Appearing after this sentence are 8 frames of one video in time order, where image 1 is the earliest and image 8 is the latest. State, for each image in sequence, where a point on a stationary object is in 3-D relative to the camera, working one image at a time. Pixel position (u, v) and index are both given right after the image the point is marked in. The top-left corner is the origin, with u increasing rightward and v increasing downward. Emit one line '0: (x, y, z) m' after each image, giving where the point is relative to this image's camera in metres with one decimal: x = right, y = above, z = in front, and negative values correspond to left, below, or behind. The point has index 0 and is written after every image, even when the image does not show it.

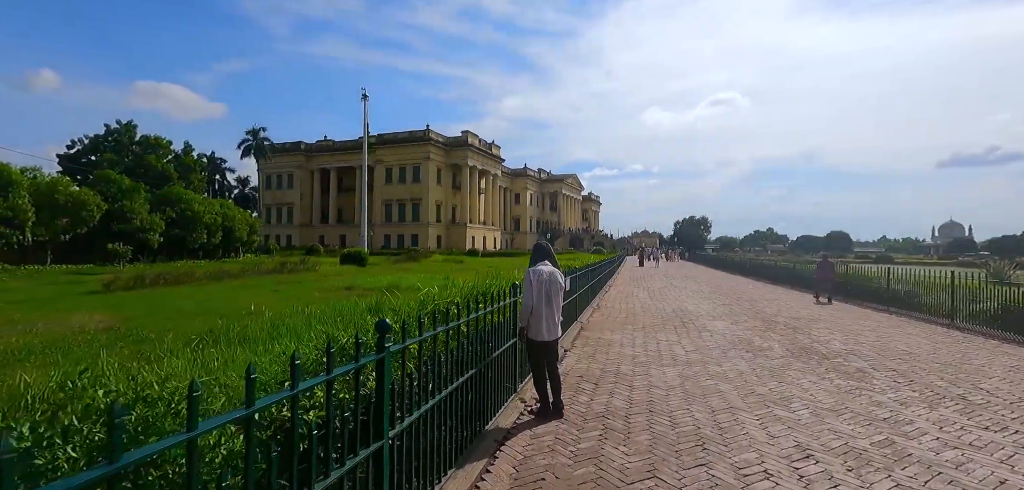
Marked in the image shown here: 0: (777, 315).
0: (+7.3, -1.9, +14.1) m
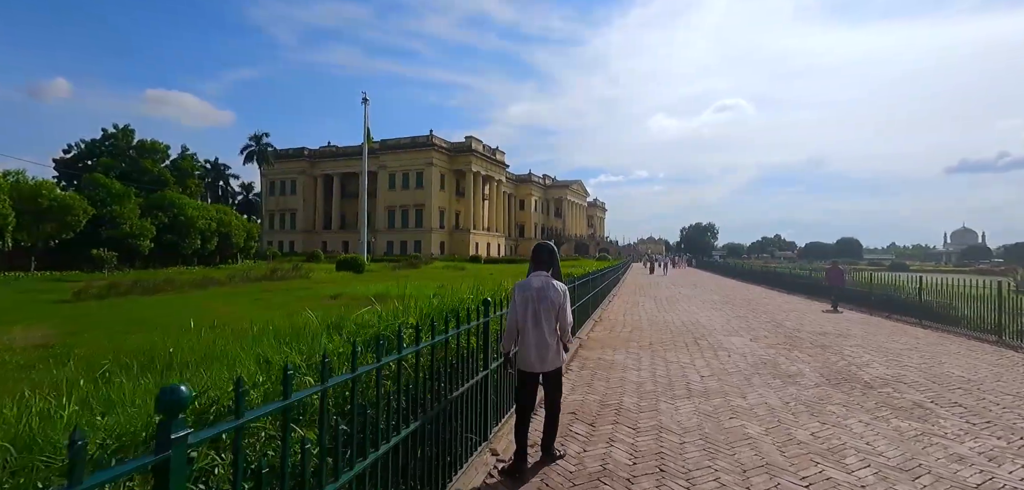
0: (+7.2, -2.1, +12.7) m
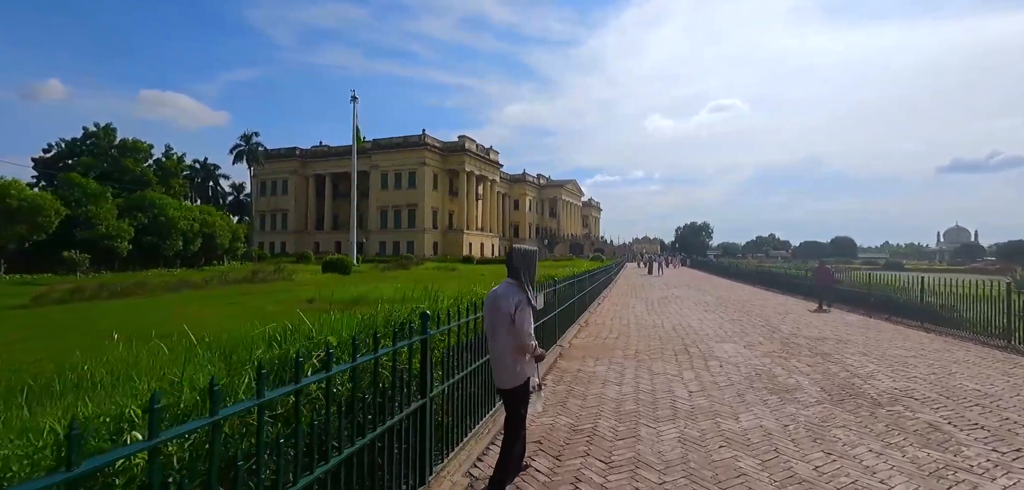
0: (+6.7, -2.1, +11.9) m
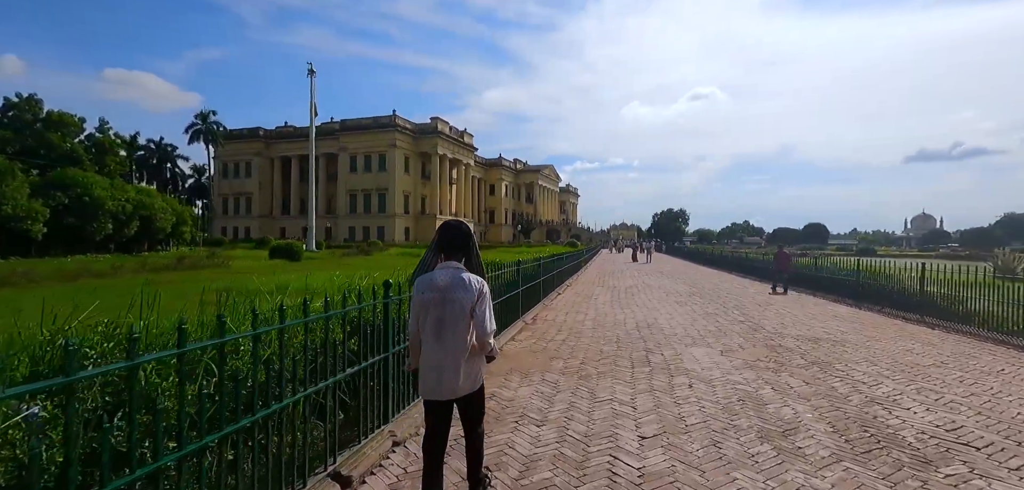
0: (+5.2, -1.7, +9.8) m
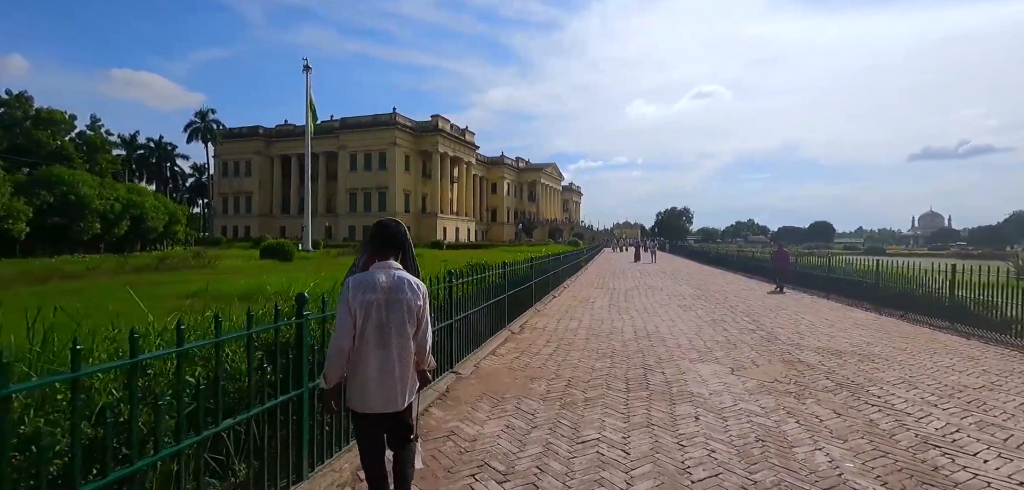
0: (+4.9, -1.7, +8.7) m
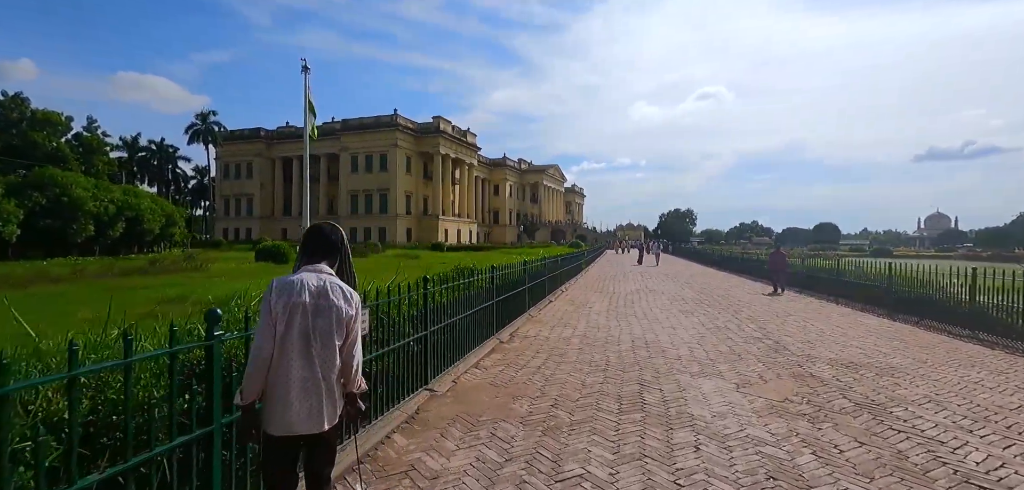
0: (+4.7, -1.7, +8.0) m
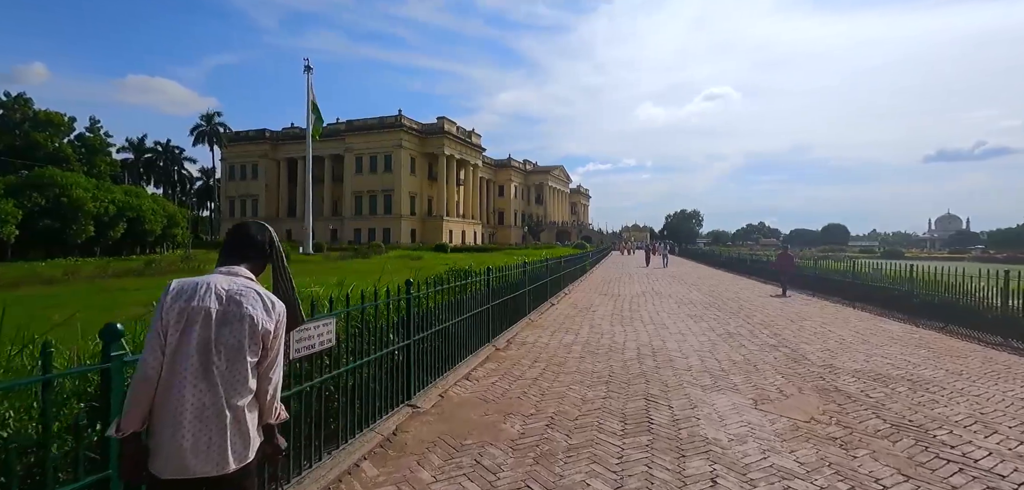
0: (+4.6, -1.7, +7.3) m
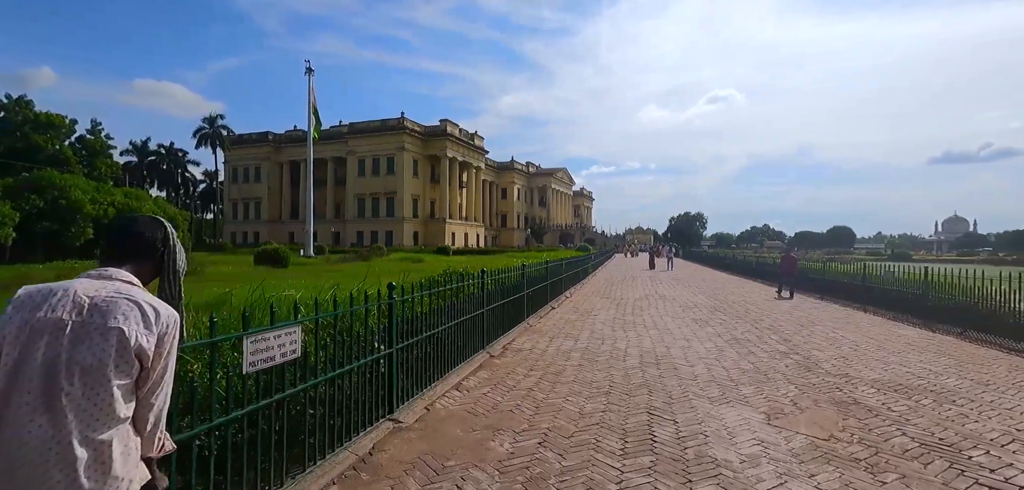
0: (+4.6, -1.8, +6.9) m
